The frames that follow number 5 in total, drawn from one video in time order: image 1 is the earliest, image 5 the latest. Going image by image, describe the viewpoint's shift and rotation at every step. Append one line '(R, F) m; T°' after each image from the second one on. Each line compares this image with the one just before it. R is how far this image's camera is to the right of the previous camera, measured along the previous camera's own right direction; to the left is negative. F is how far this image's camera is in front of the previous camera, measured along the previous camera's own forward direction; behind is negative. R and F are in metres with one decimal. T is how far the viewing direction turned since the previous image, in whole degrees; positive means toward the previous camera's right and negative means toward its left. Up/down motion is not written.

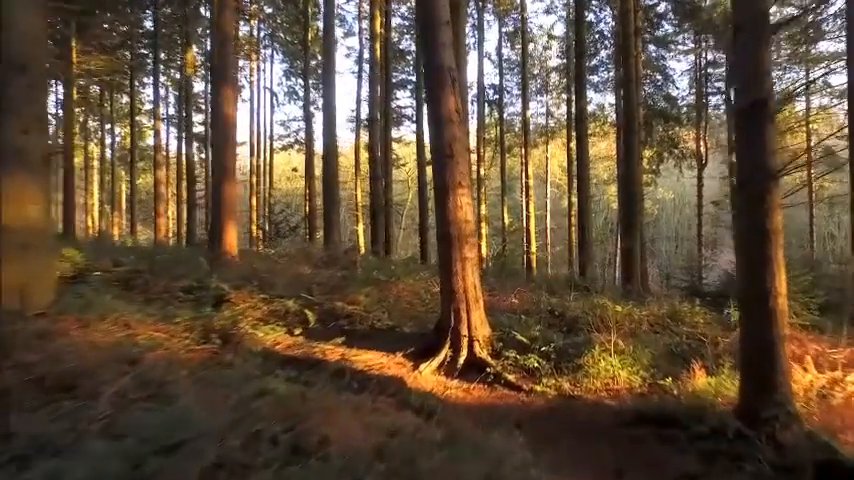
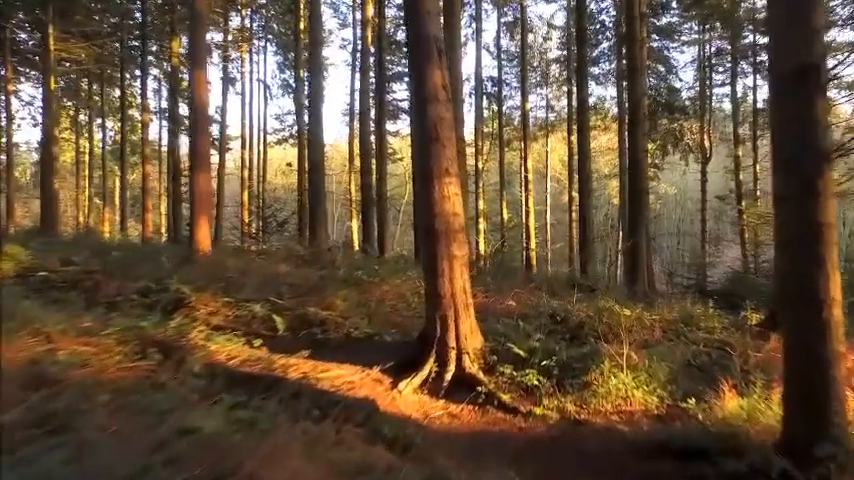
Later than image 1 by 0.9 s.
(+0.1, +1.2) m; 0°
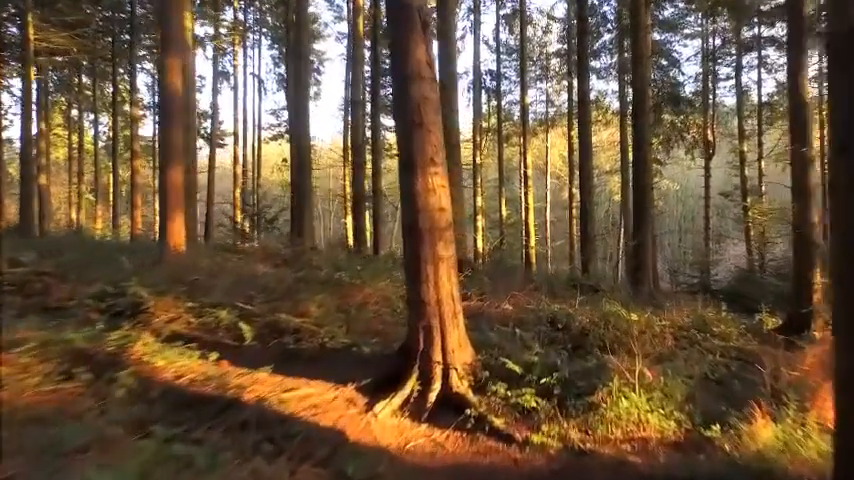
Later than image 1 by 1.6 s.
(+0.1, +1.0) m; 0°
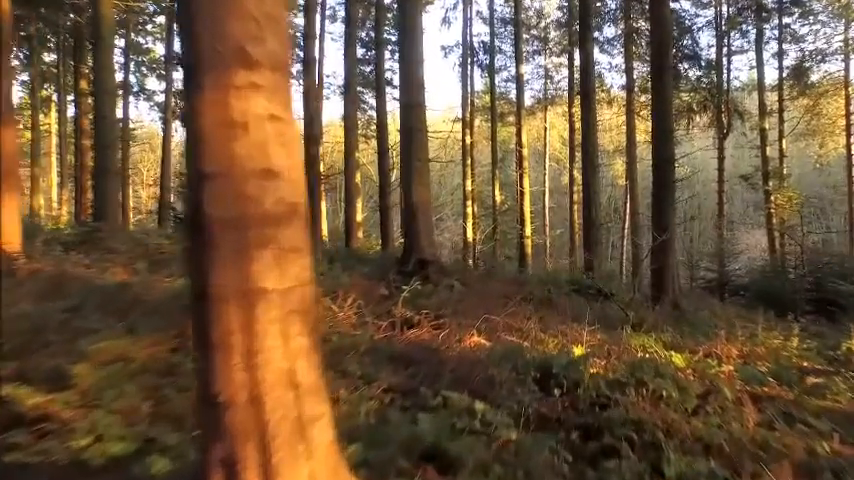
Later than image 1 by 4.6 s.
(+0.5, +3.8) m; 0°
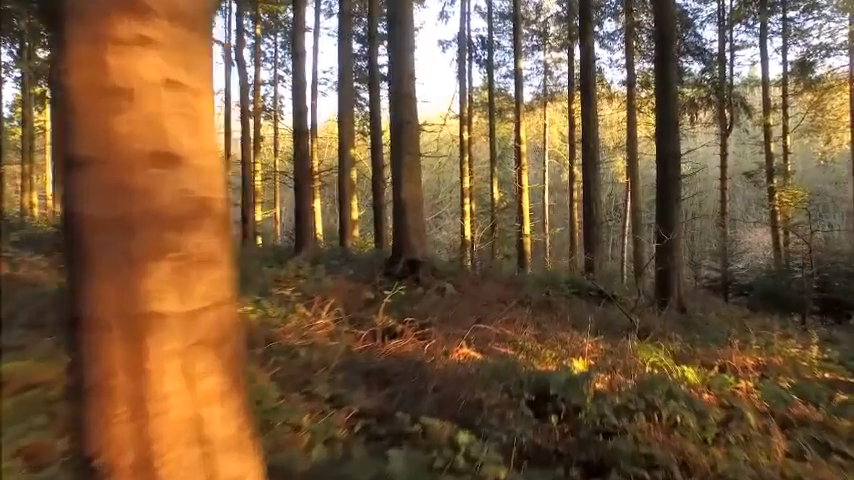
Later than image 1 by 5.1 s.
(+0.1, +0.7) m; 0°
